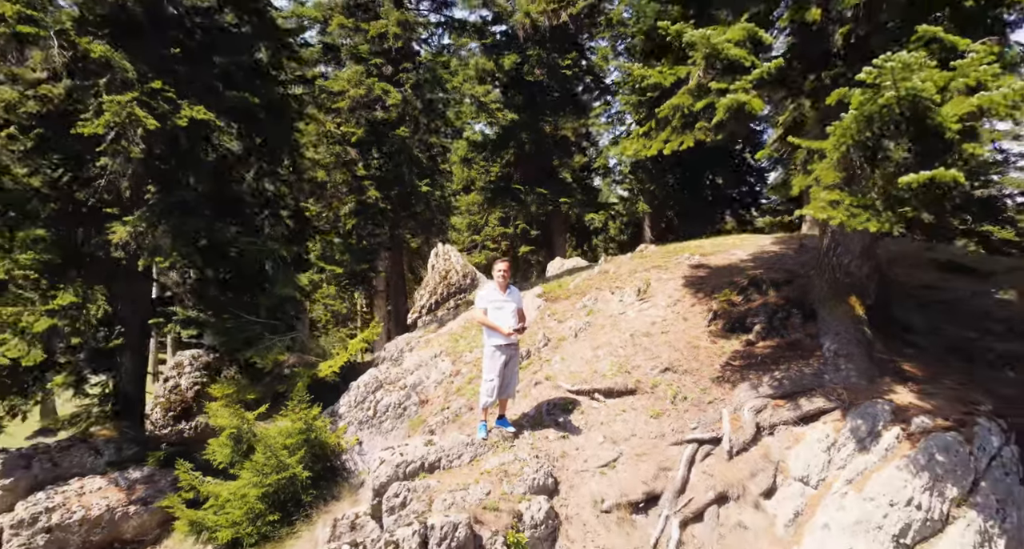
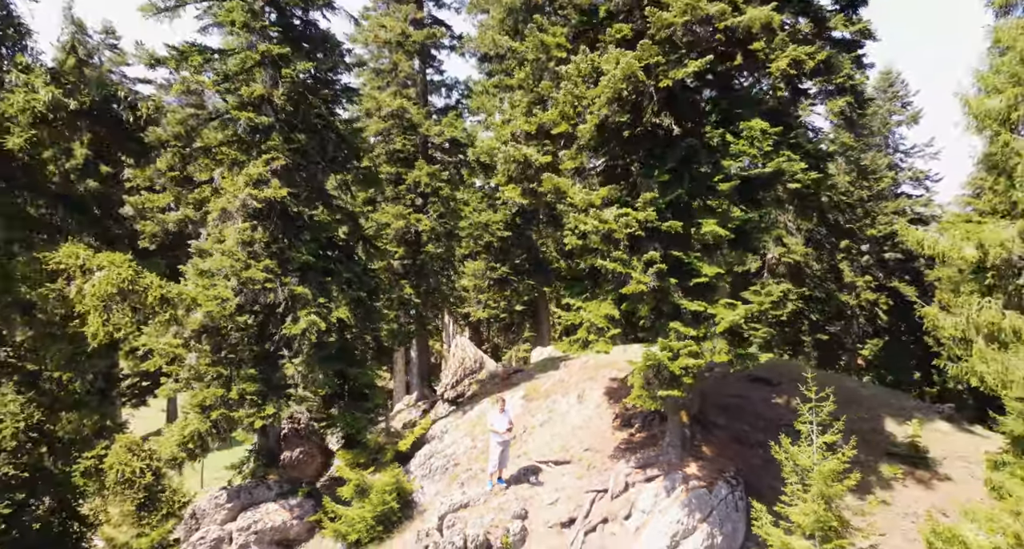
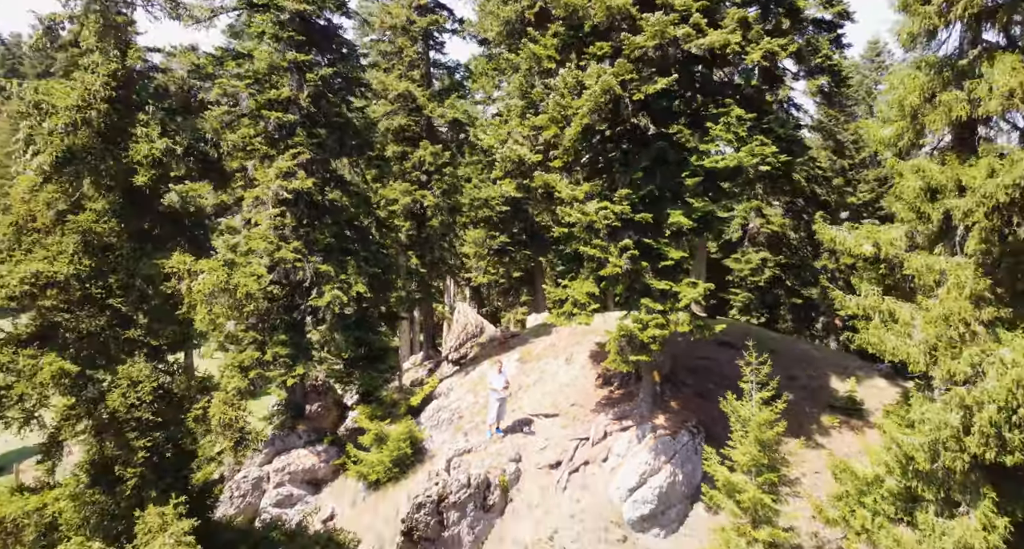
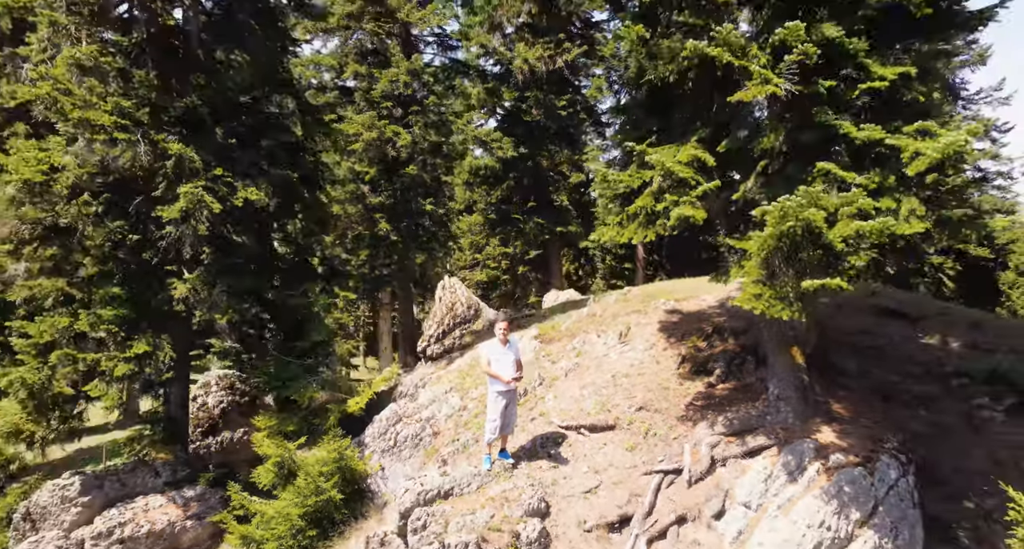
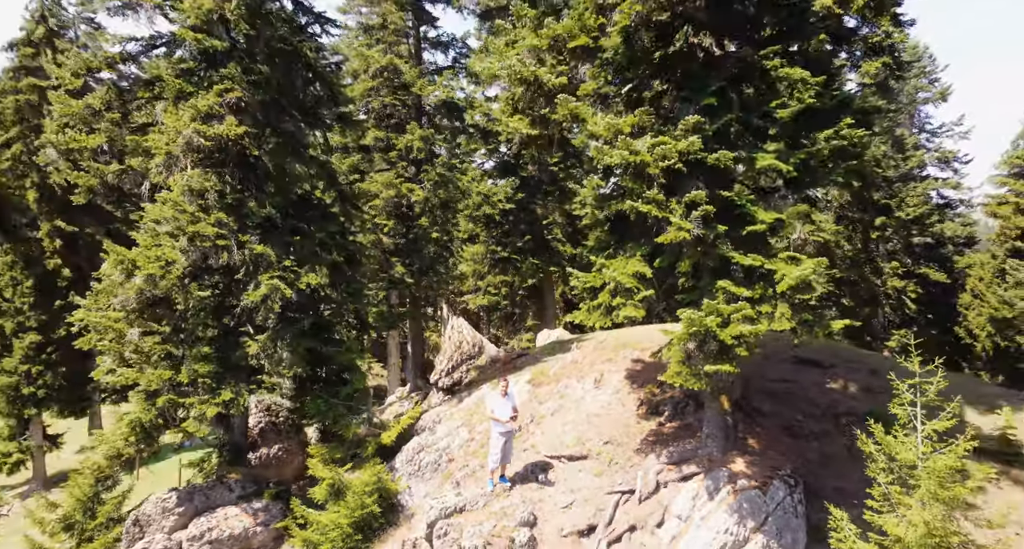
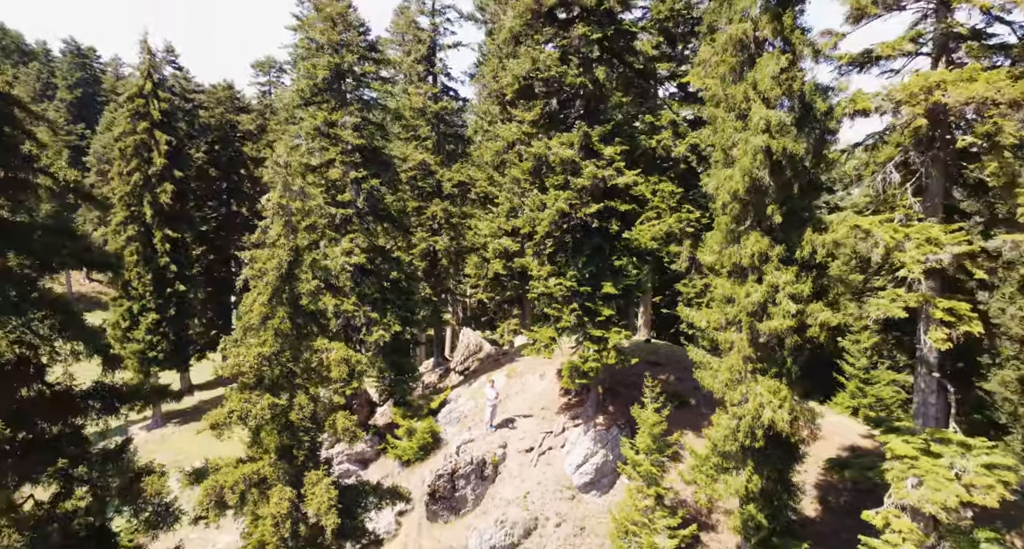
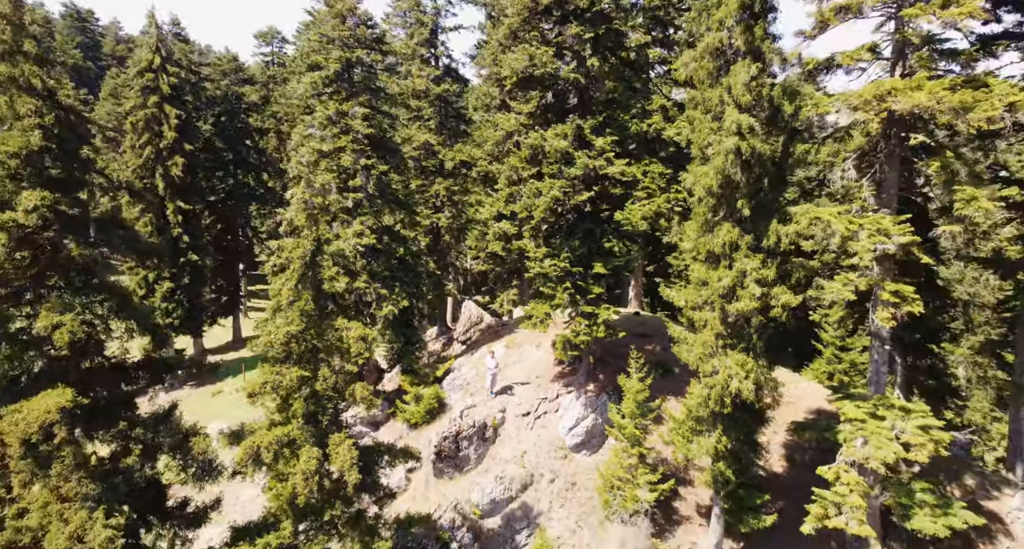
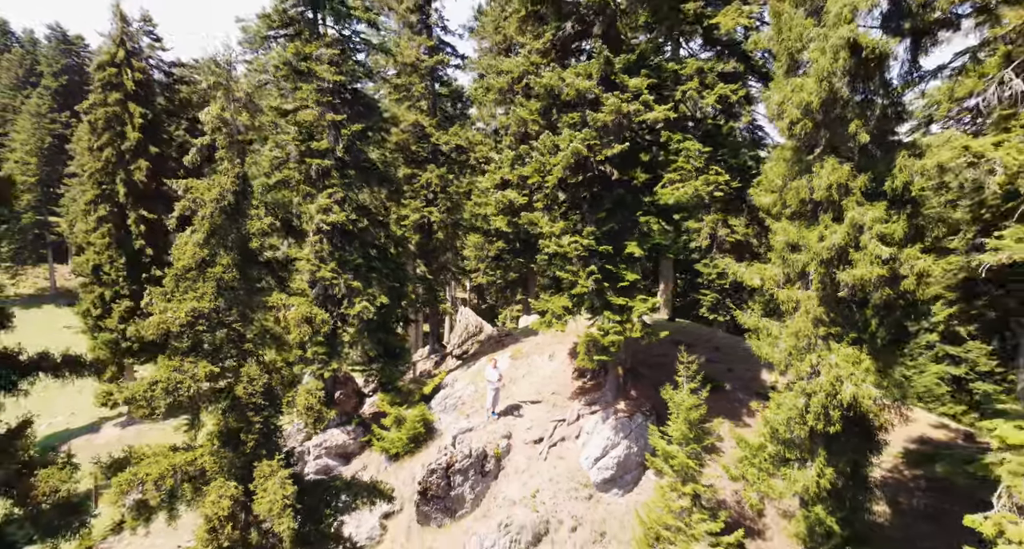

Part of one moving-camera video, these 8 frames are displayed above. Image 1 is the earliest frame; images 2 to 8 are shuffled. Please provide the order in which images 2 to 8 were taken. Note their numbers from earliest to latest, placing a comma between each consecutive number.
4, 5, 2, 3, 8, 6, 7
